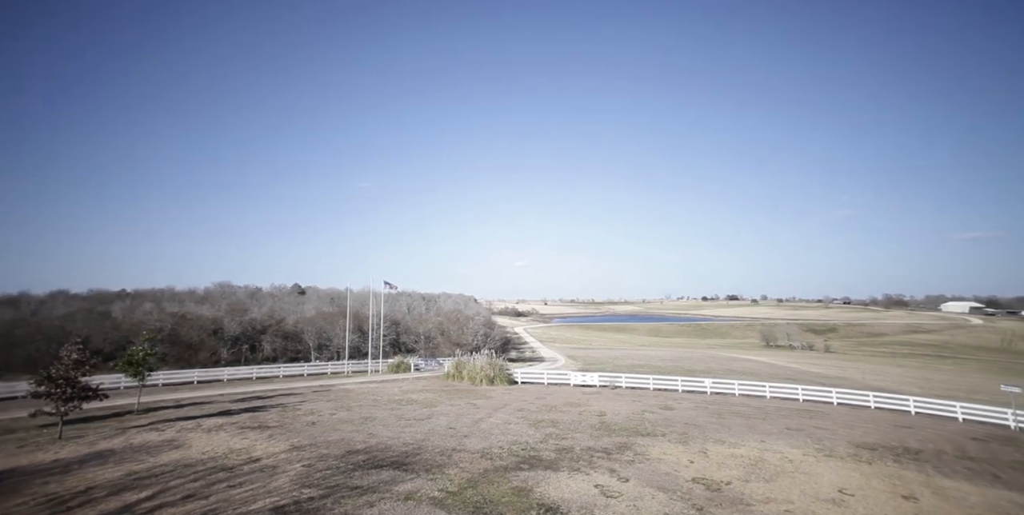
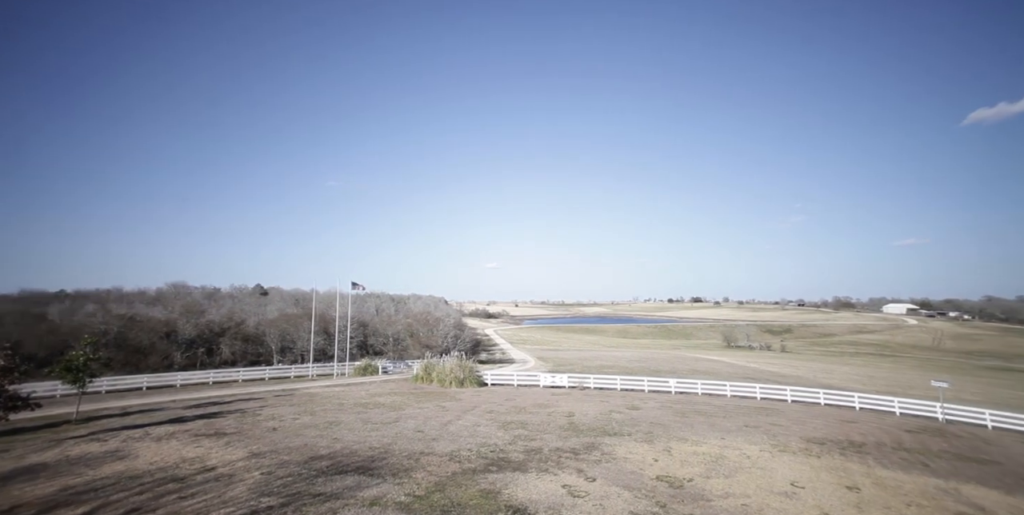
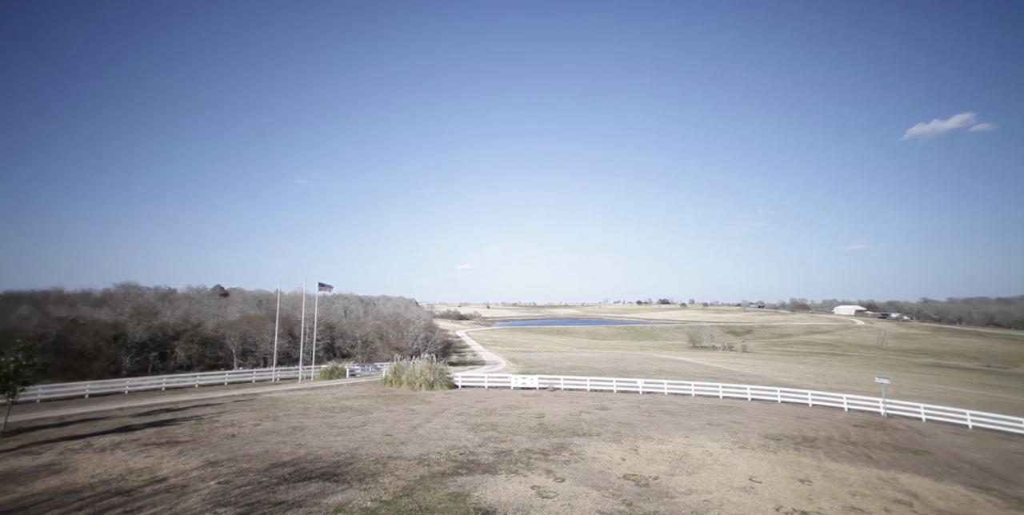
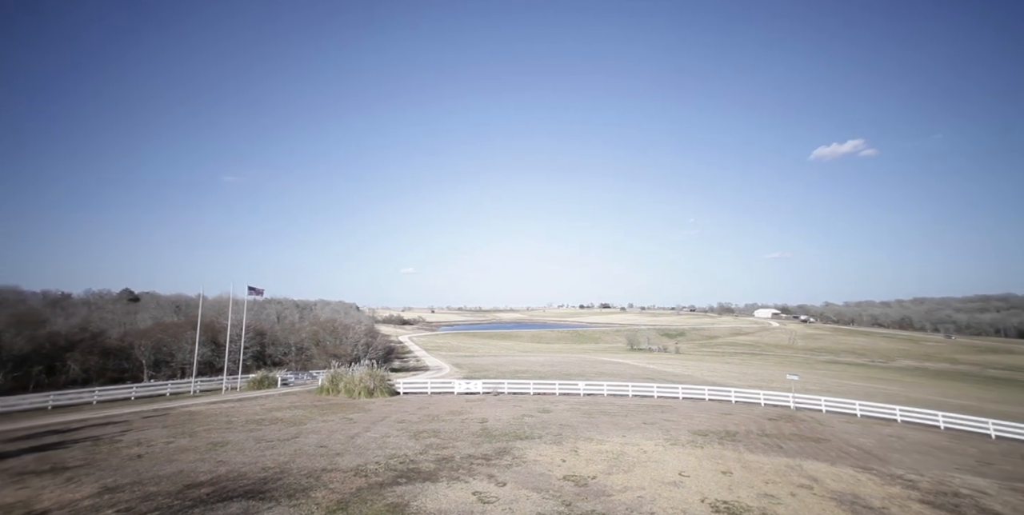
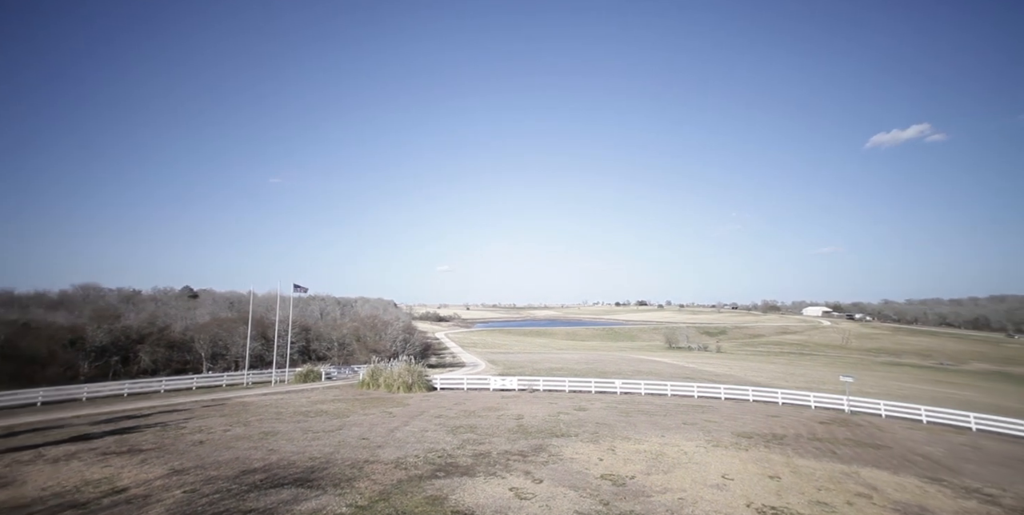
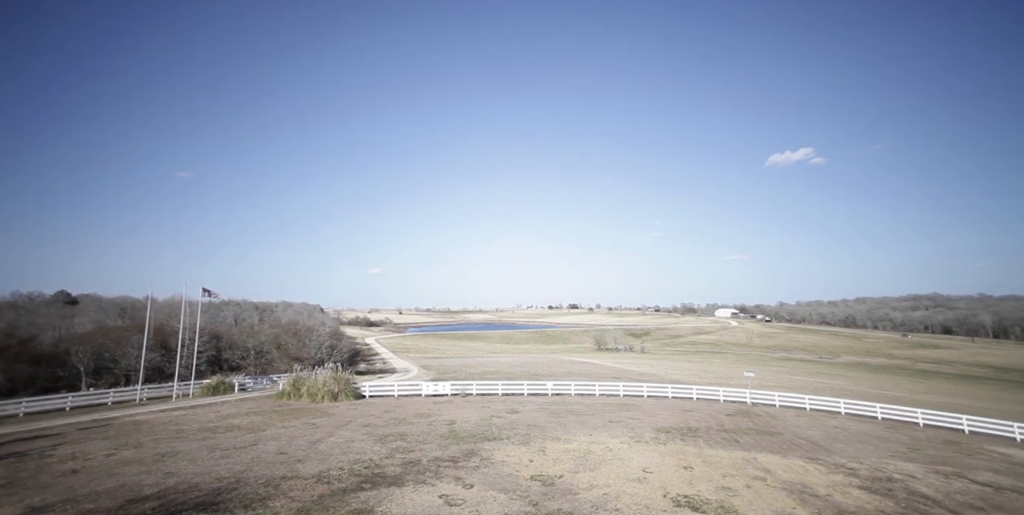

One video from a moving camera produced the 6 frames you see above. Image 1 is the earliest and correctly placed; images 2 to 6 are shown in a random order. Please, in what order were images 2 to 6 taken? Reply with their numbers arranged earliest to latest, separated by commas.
2, 3, 5, 4, 6
